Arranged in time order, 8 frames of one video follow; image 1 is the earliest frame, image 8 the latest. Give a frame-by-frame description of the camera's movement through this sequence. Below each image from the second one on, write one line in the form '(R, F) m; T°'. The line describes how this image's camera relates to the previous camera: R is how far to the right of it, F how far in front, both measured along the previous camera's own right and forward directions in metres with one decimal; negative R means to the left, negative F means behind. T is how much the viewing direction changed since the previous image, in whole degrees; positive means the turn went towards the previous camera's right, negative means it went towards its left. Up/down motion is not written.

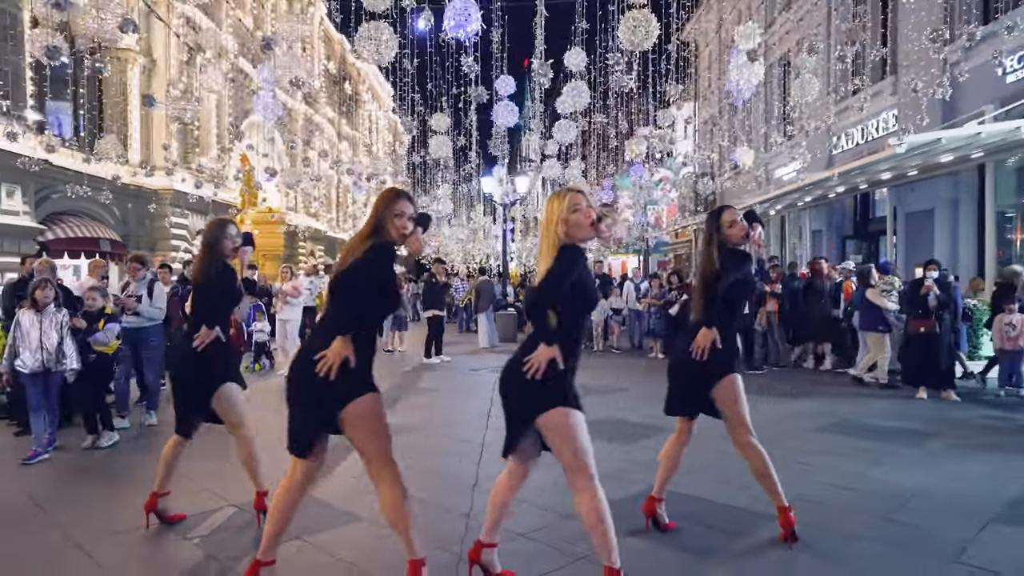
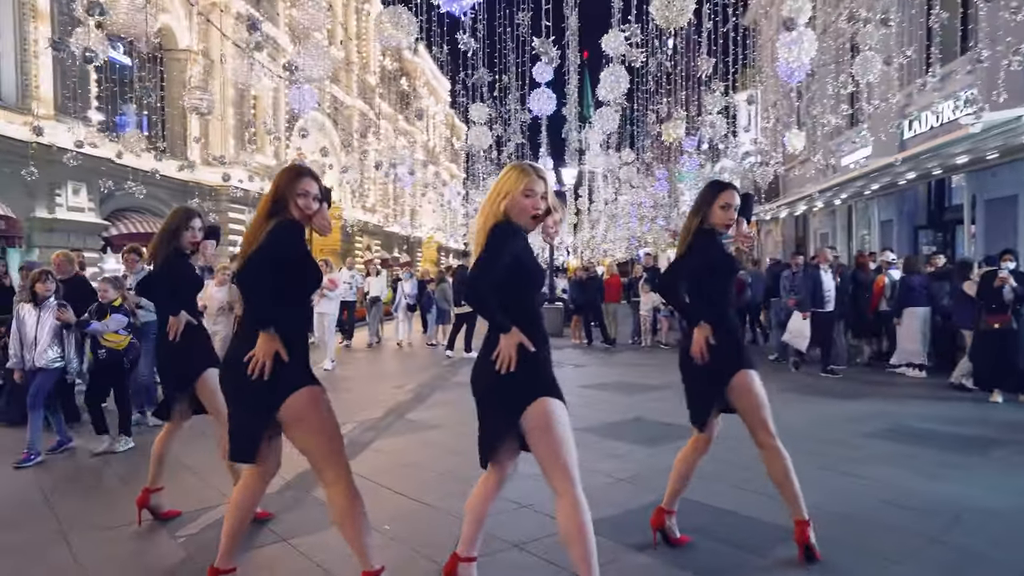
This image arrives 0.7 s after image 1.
(+0.4, +0.3) m; -5°
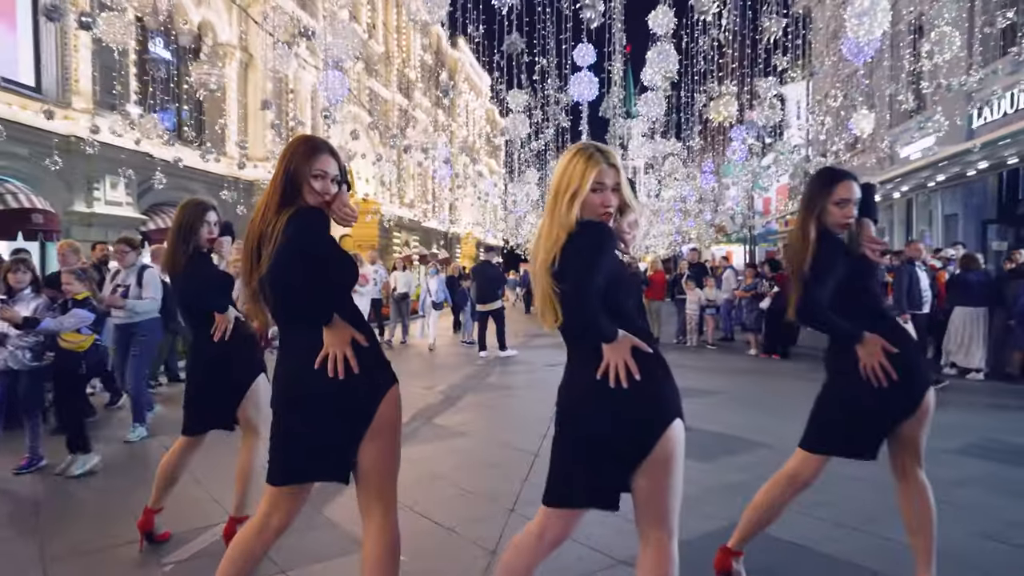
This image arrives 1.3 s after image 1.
(0.0, +0.6) m; -3°
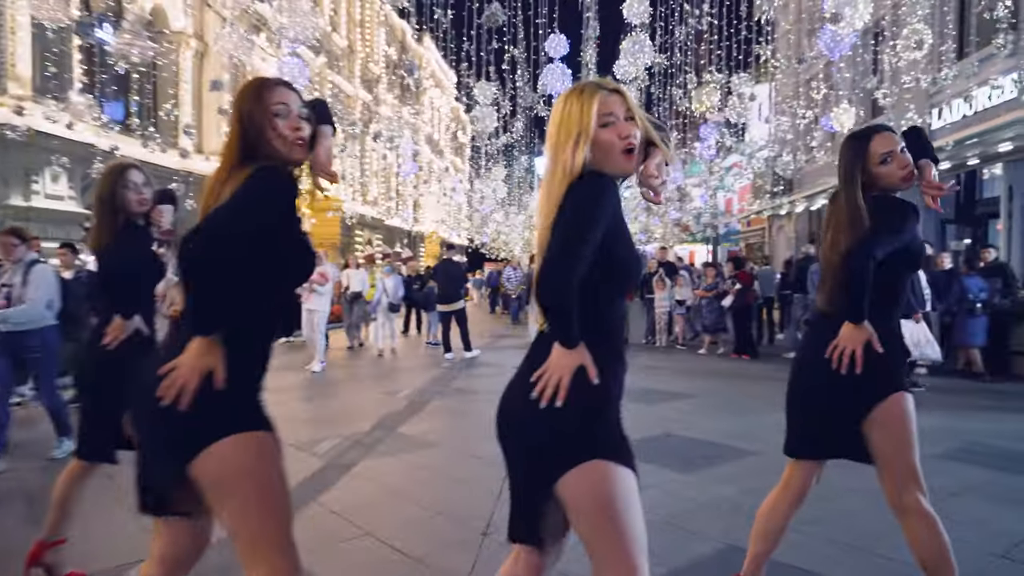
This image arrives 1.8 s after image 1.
(-0.1, +0.4) m; +3°
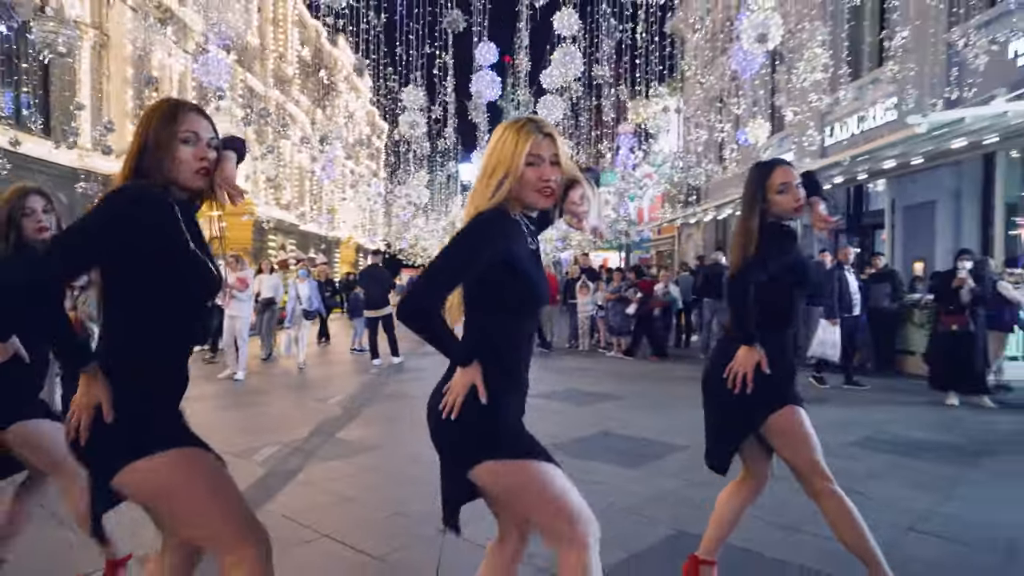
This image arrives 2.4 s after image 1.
(-0.3, -0.1) m; +7°
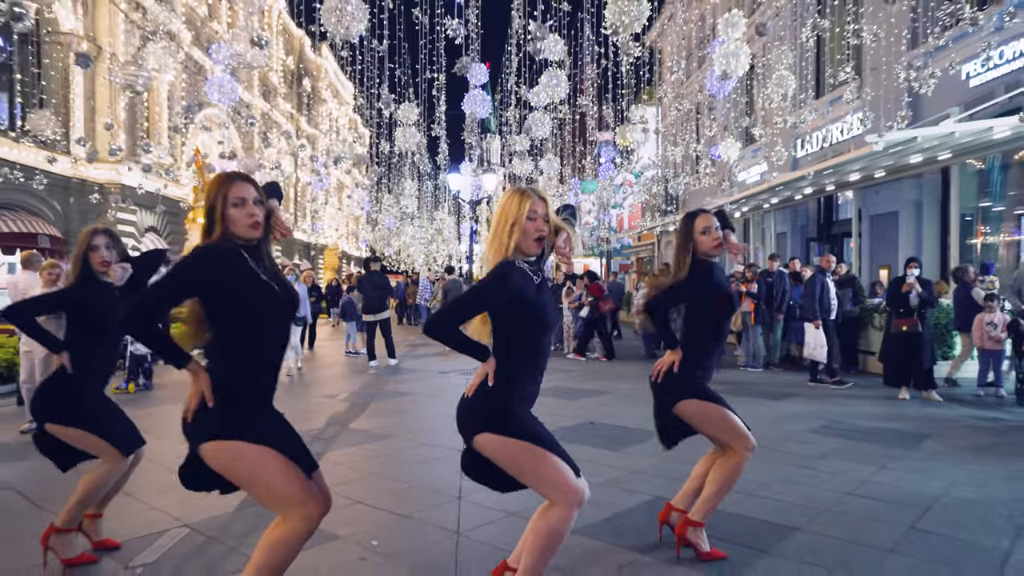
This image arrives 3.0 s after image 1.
(-0.2, -0.8) m; +2°
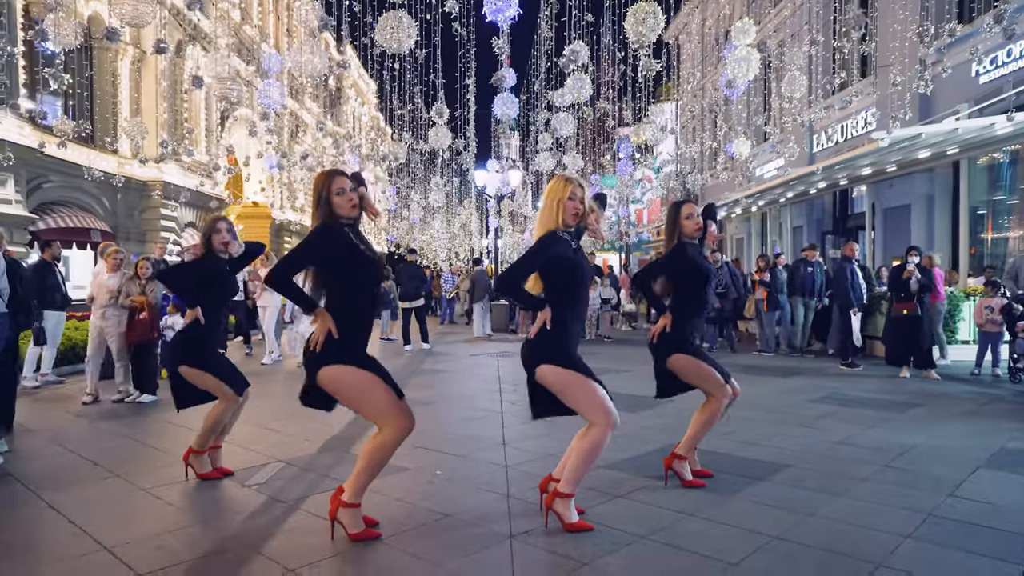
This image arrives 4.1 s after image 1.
(-0.1, -0.9) m; -2°
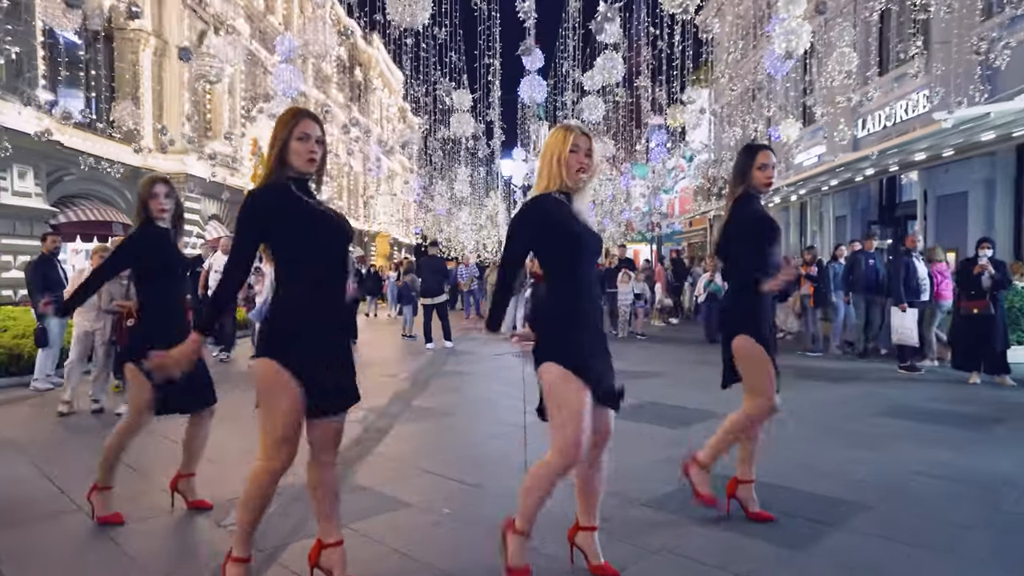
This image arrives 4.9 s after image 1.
(0.0, +0.8) m; -3°
